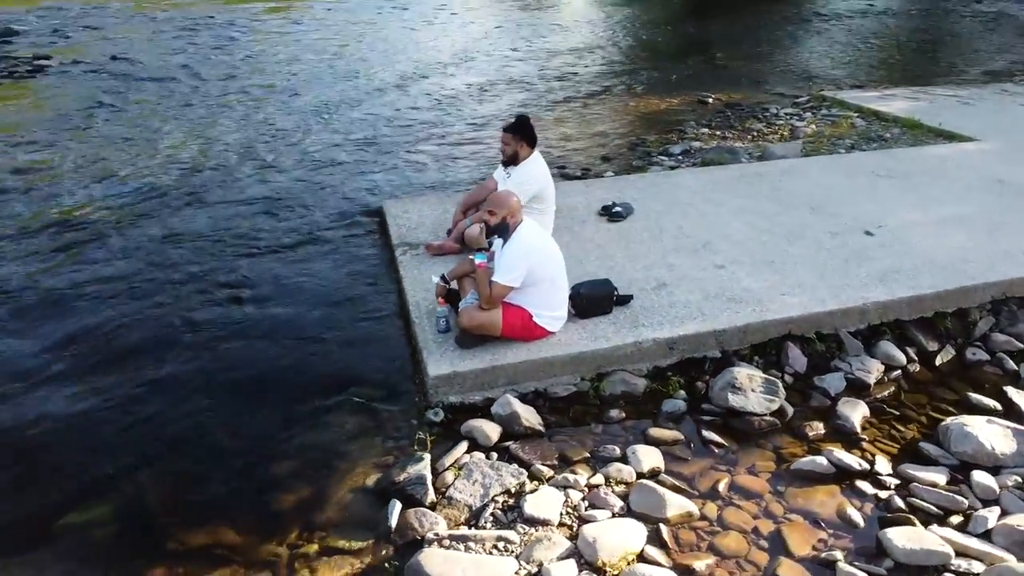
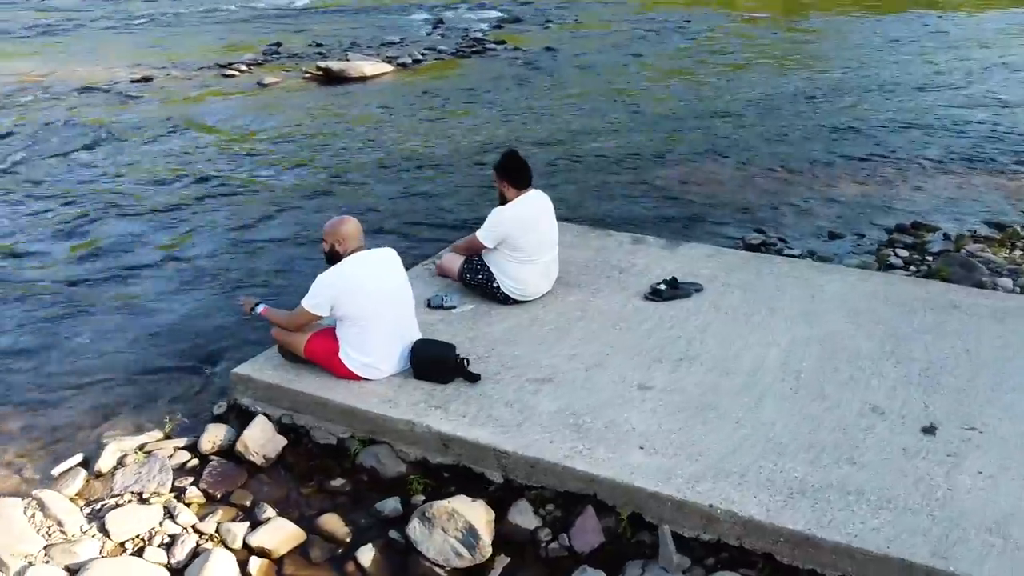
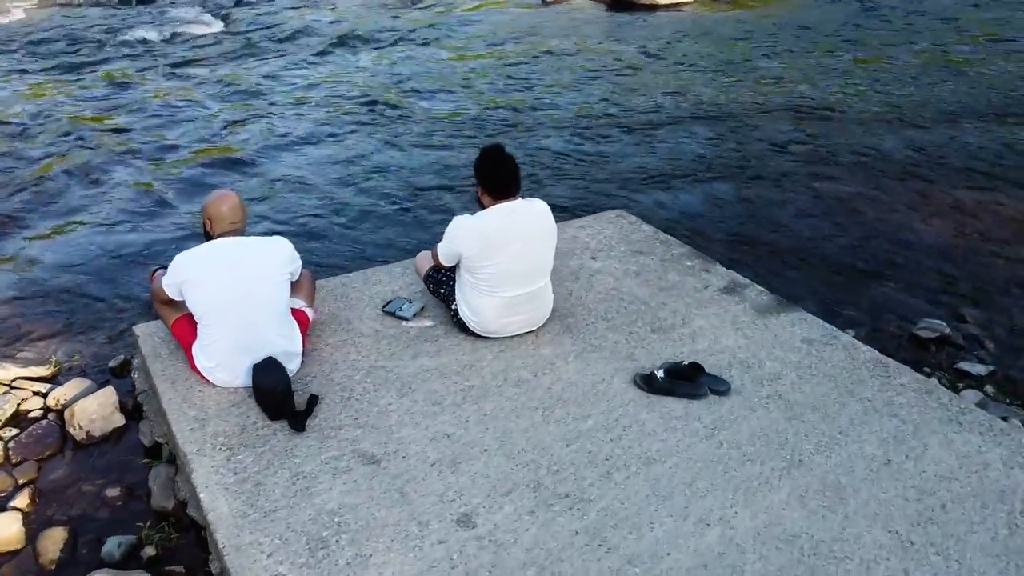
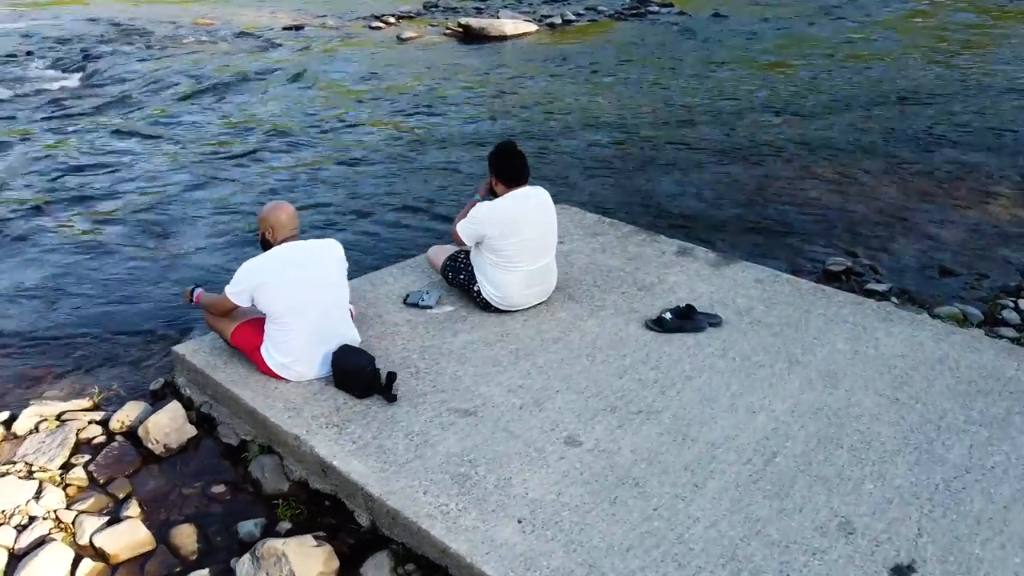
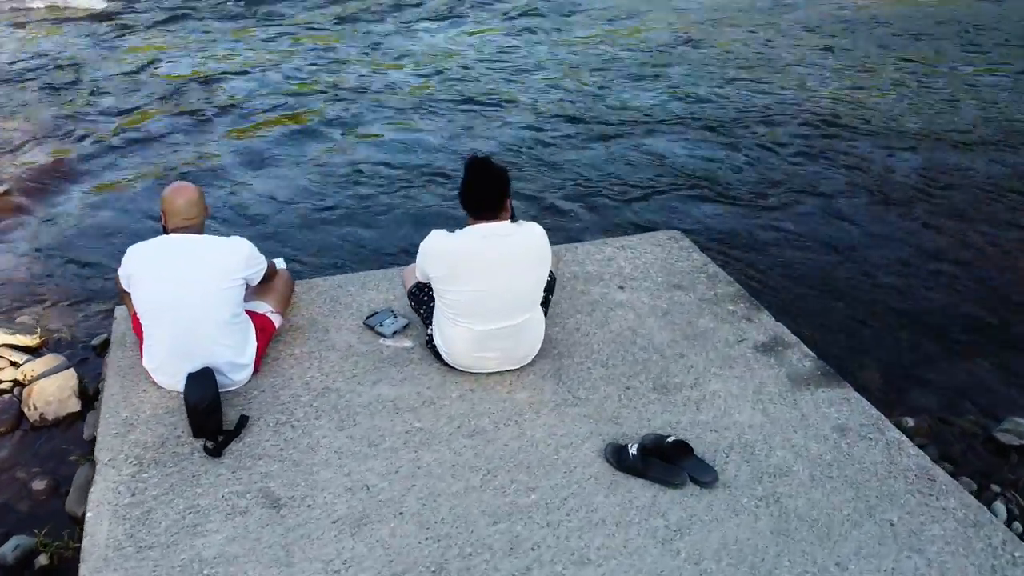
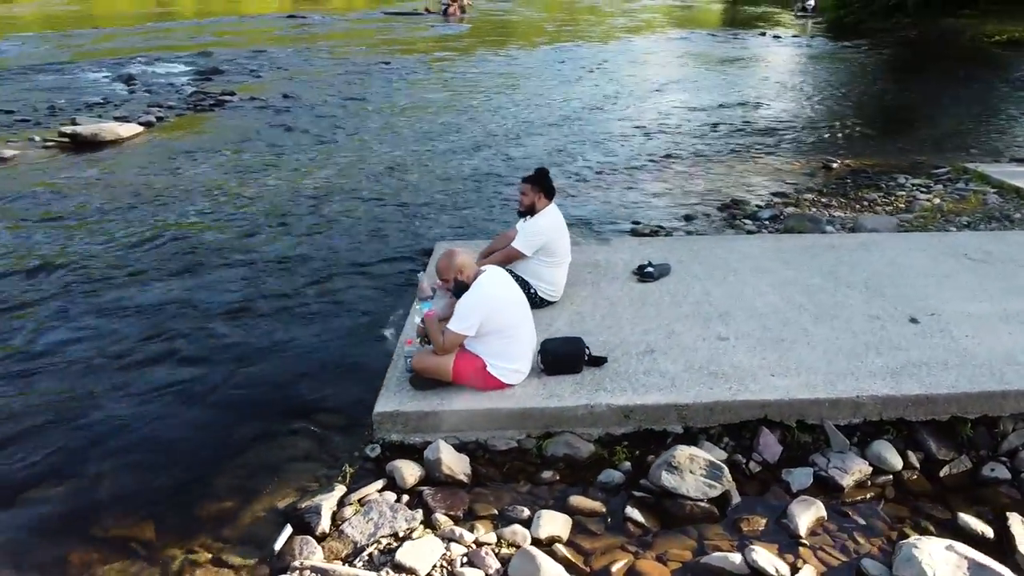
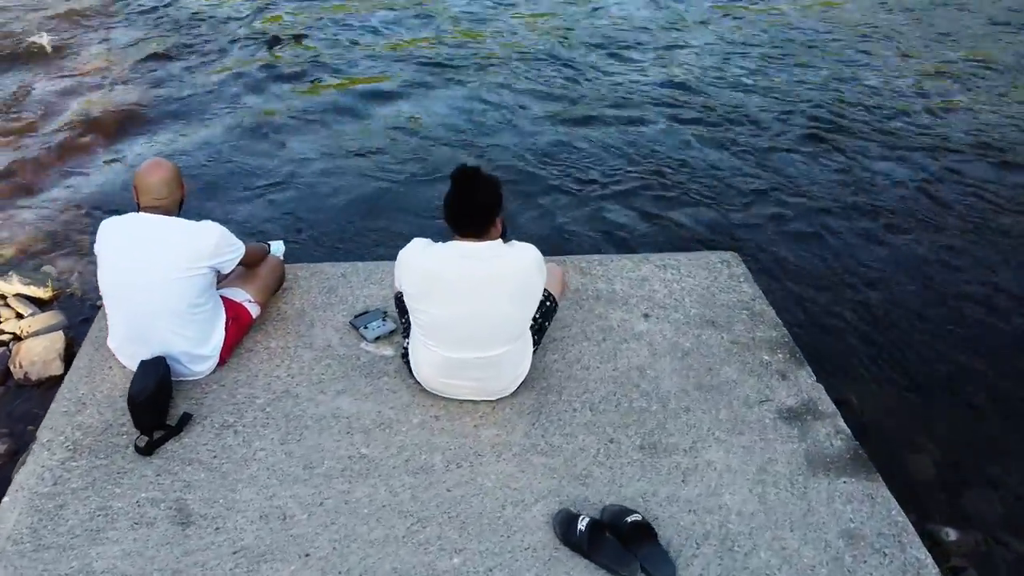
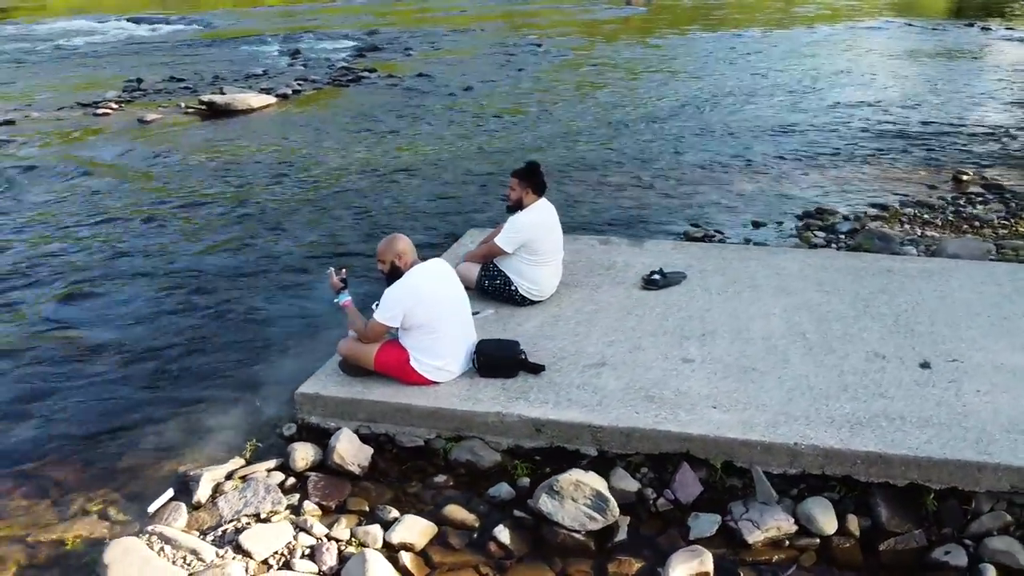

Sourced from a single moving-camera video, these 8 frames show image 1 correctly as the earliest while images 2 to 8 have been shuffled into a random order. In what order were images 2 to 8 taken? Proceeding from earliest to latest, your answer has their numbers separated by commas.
6, 8, 2, 4, 3, 5, 7
